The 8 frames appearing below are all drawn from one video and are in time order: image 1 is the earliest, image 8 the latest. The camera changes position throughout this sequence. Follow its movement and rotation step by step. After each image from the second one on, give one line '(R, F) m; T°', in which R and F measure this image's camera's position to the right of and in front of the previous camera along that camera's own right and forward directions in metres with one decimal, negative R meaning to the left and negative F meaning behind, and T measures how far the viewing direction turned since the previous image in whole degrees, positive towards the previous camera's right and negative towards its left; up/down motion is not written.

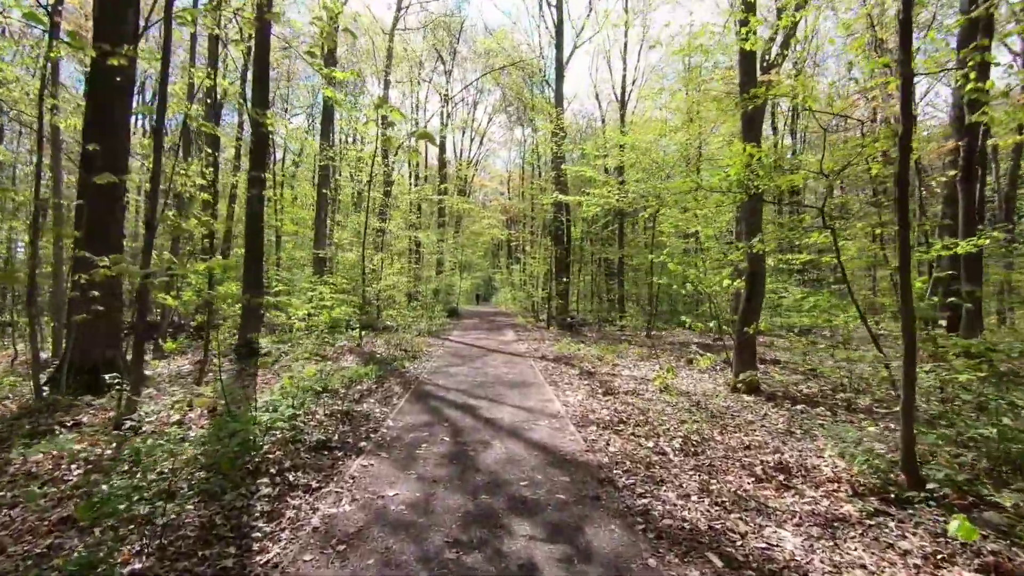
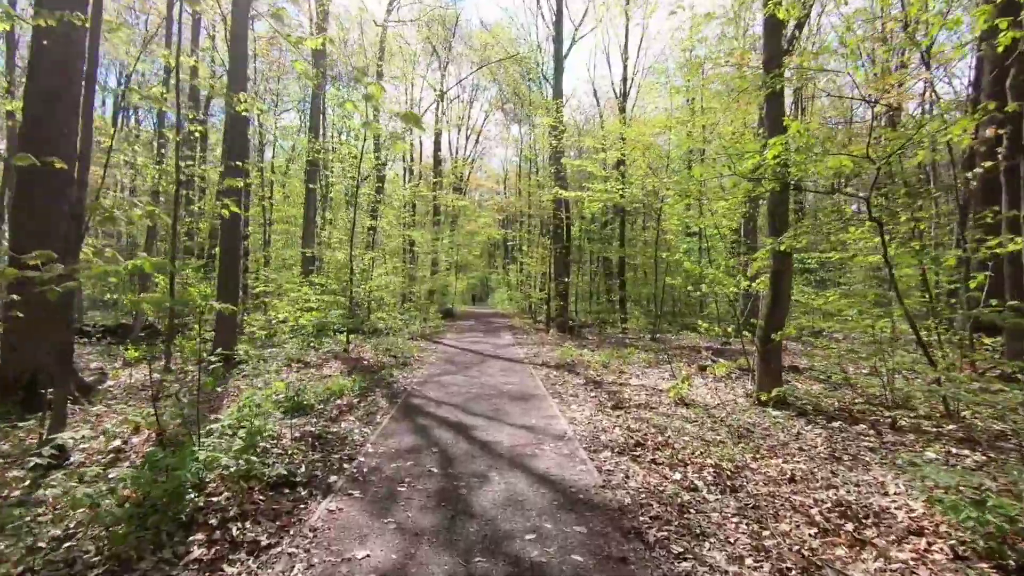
(0.0, +0.8) m; 0°
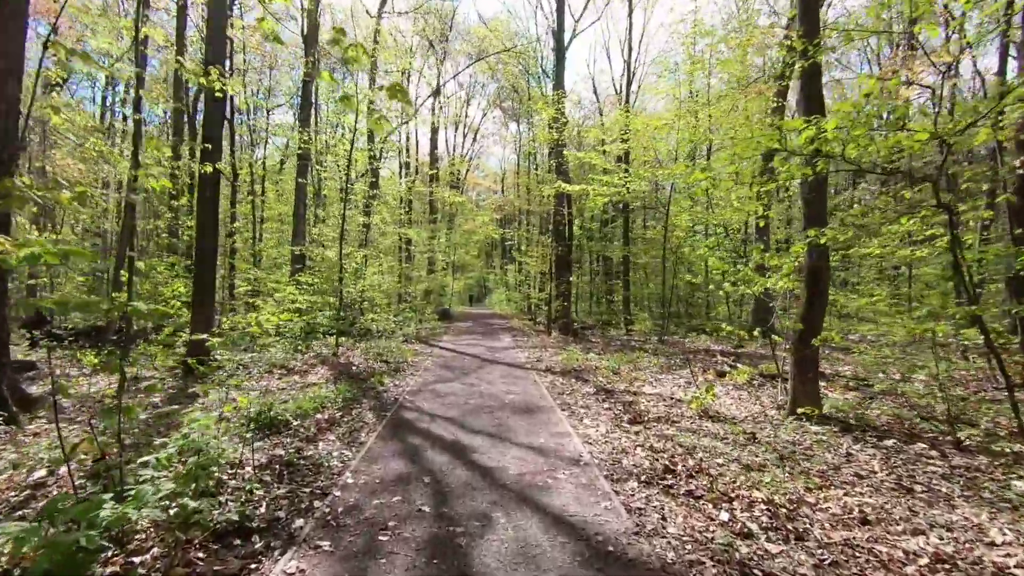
(-0.1, +0.8) m; 0°
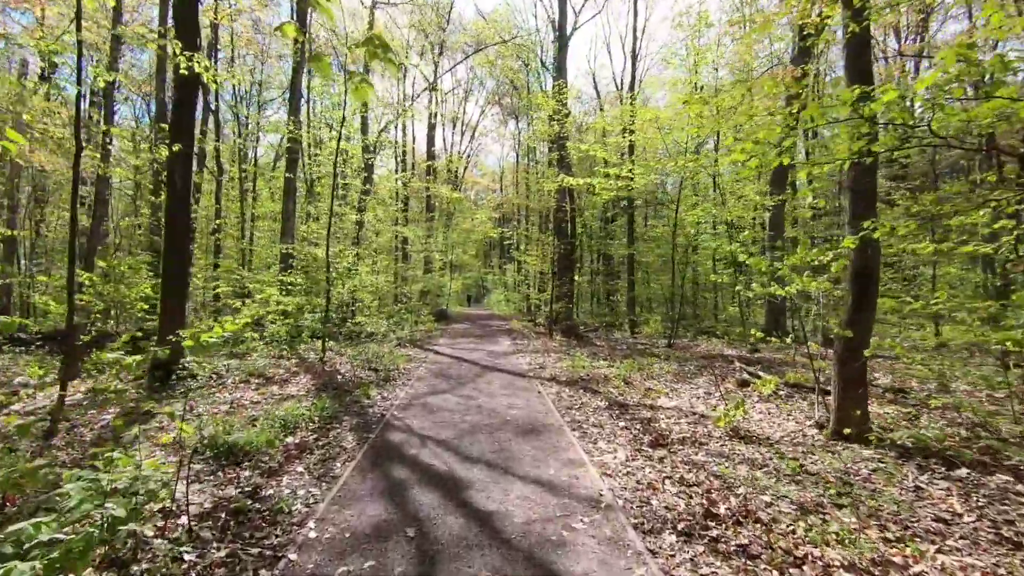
(0.0, +0.8) m; 0°
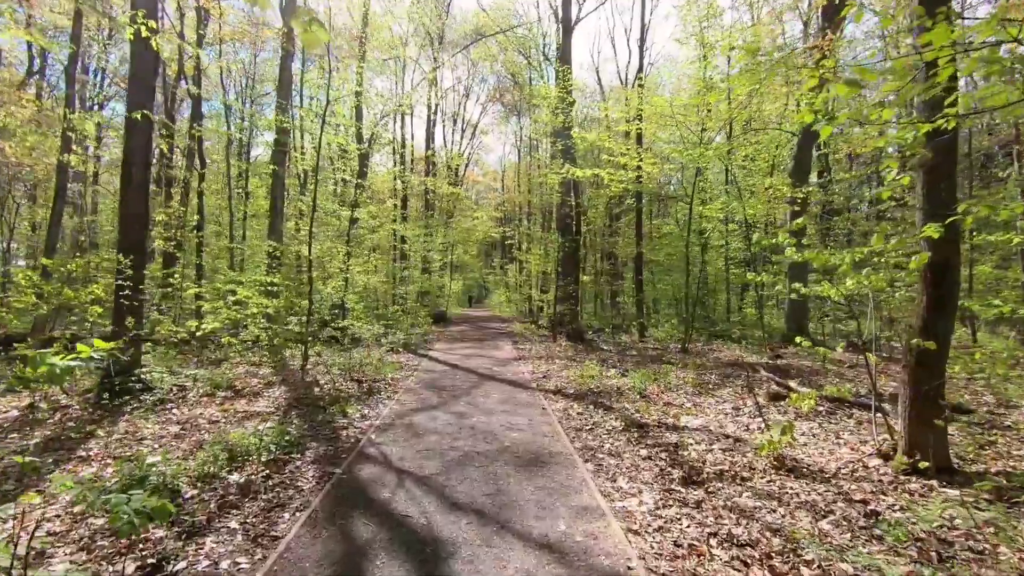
(0.0, +1.0) m; 0°
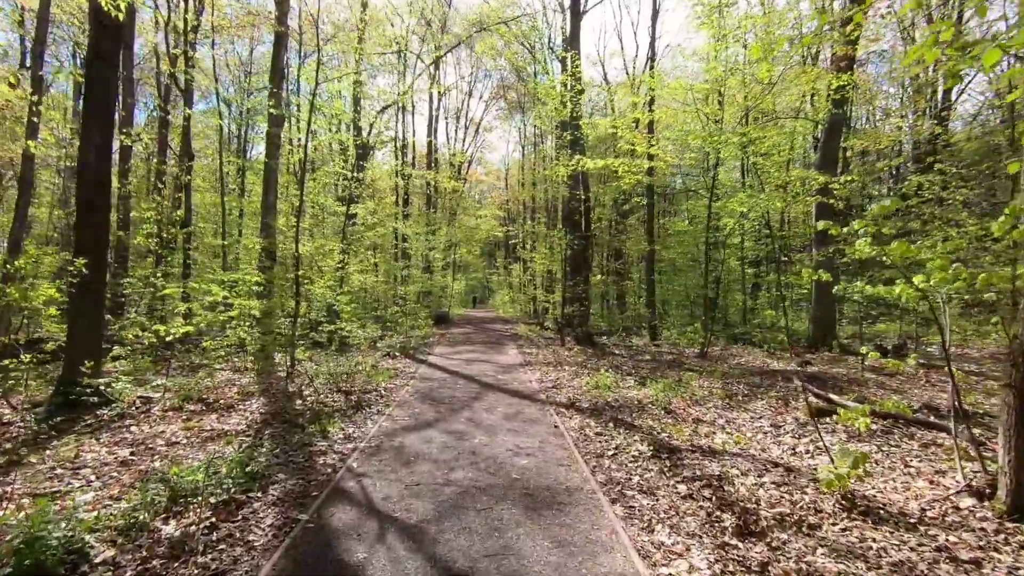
(0.0, +0.9) m; 0°
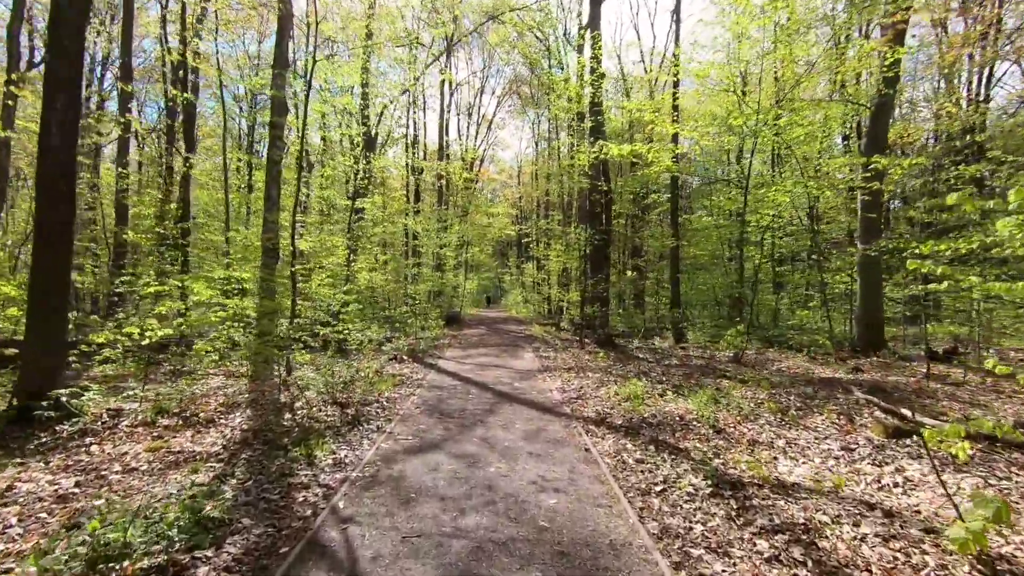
(-0.1, +0.9) m; -1°
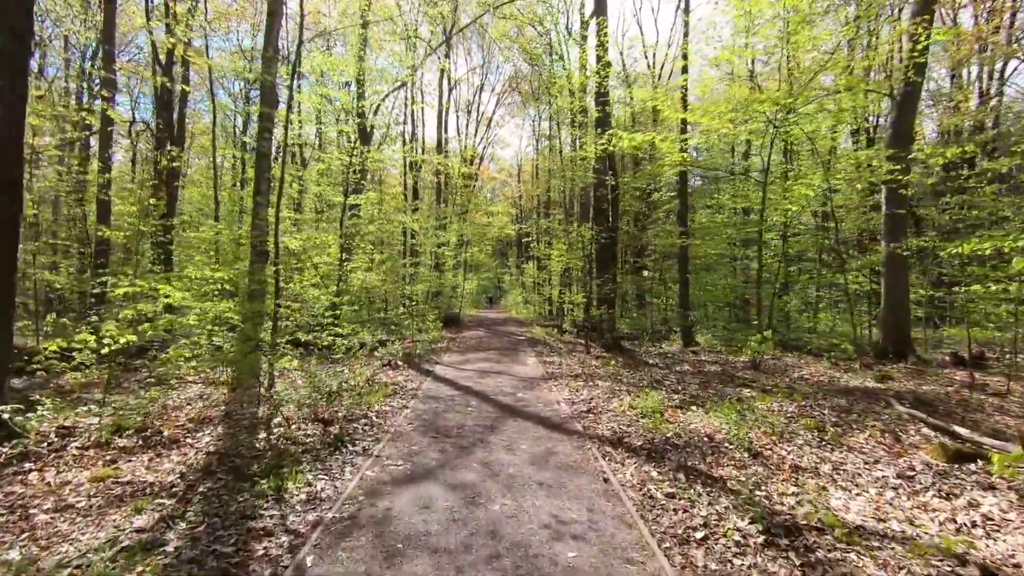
(-0.1, +0.7) m; 0°
